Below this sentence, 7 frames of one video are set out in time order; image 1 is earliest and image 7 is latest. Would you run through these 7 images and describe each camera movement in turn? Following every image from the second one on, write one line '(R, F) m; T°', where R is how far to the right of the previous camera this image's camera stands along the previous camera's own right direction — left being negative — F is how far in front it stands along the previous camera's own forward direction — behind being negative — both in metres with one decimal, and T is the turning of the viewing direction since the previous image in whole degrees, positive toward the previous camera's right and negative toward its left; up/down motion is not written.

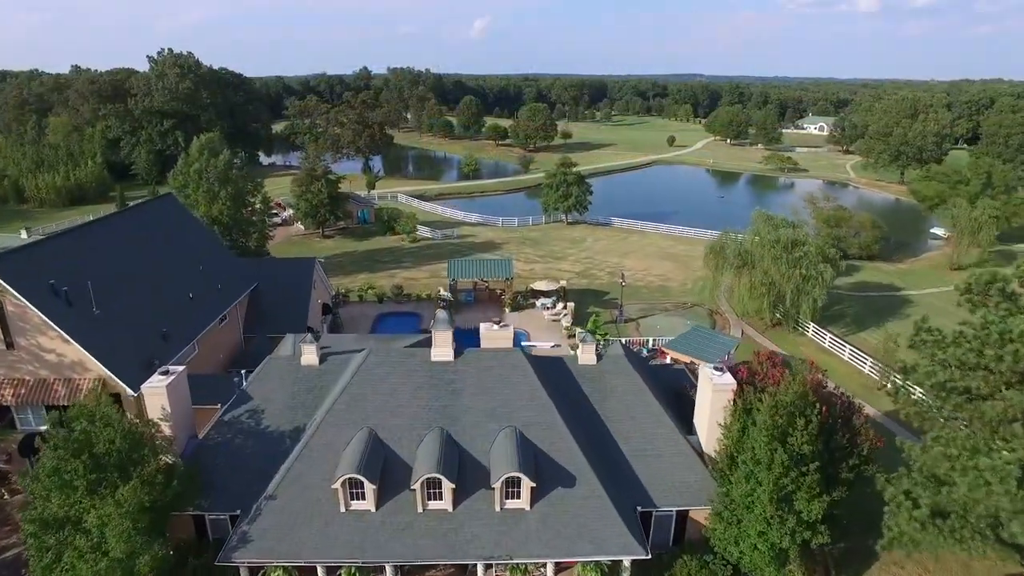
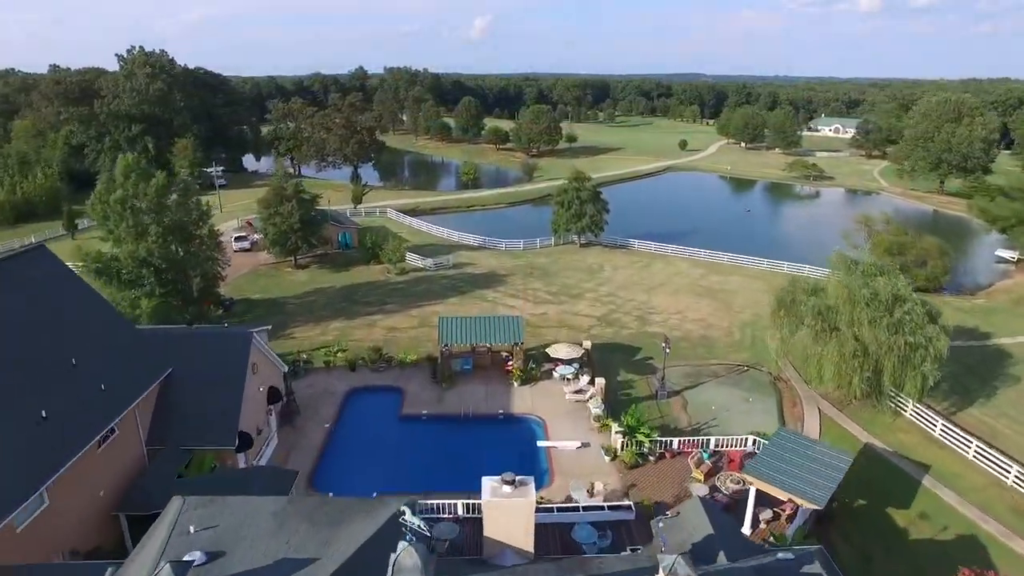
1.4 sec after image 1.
(-0.4, +7.3) m; 0°
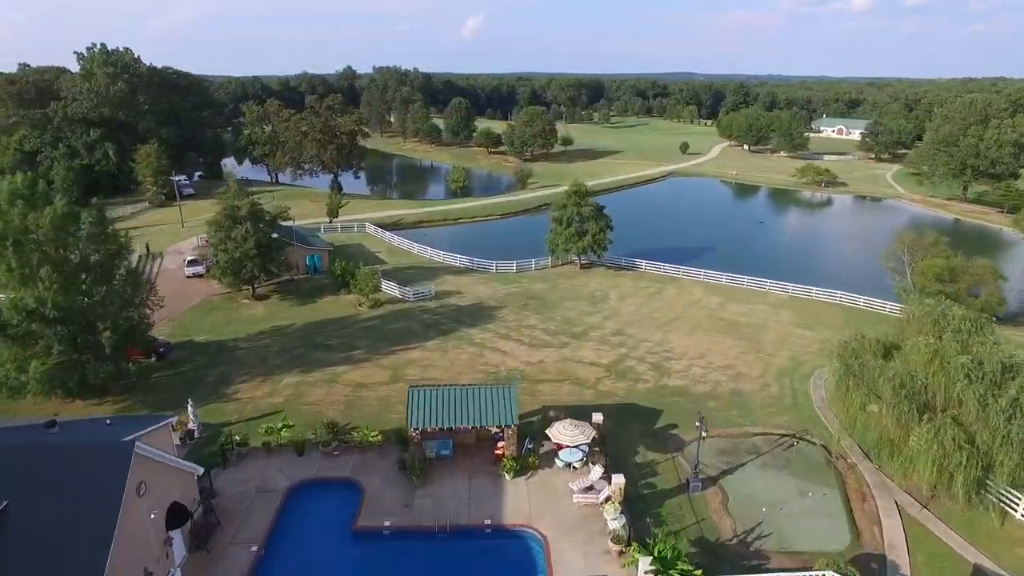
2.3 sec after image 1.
(+0.1, +5.6) m; +1°
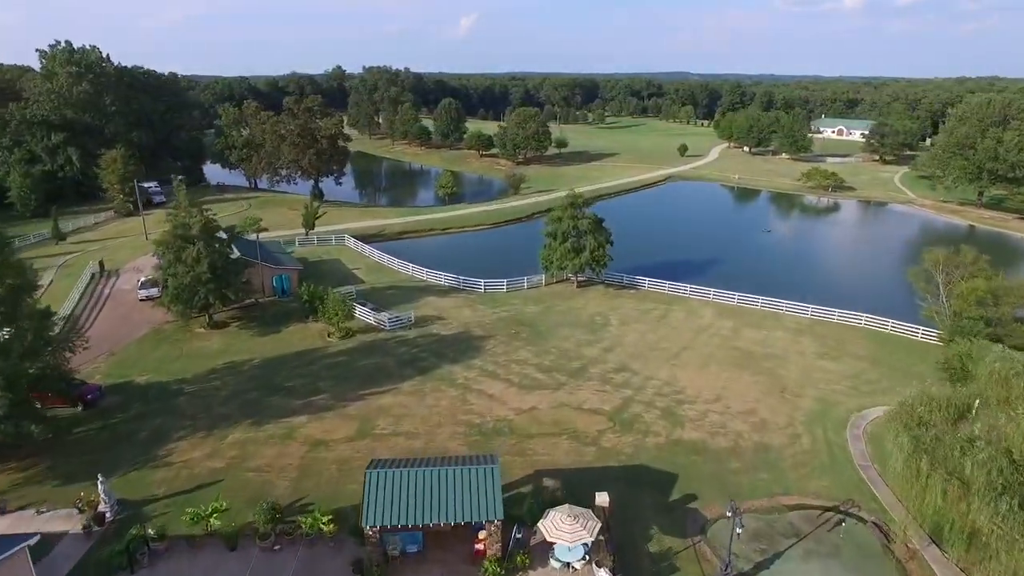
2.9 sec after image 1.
(+0.3, +4.0) m; 0°
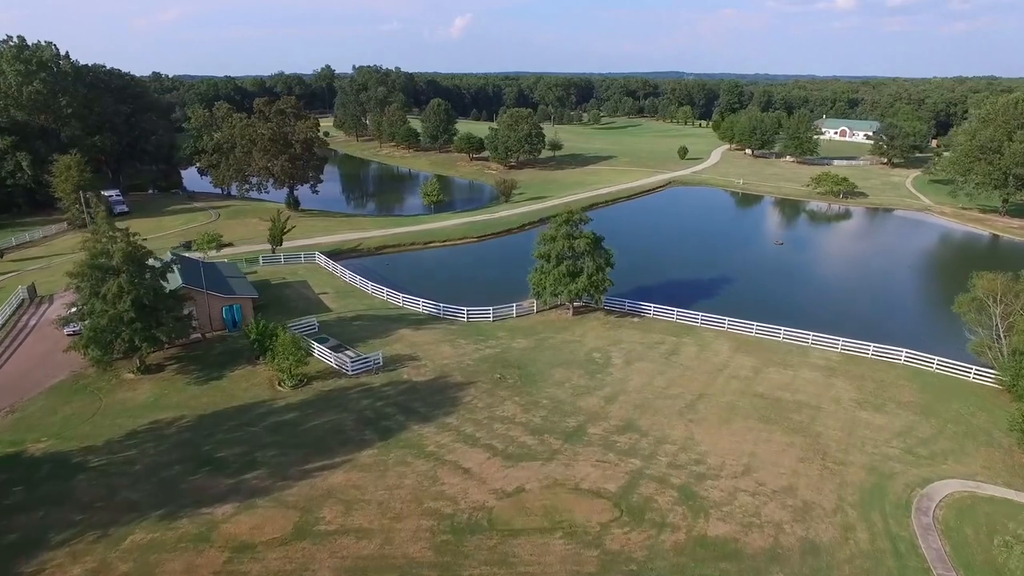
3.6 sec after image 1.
(+0.4, +4.8) m; 0°
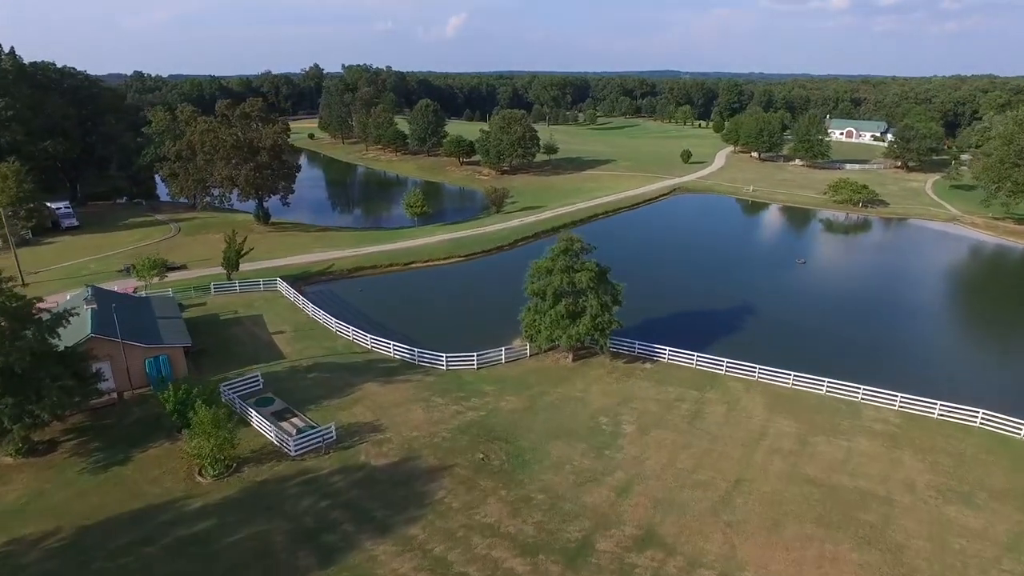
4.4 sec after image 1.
(+0.3, +5.7) m; 0°
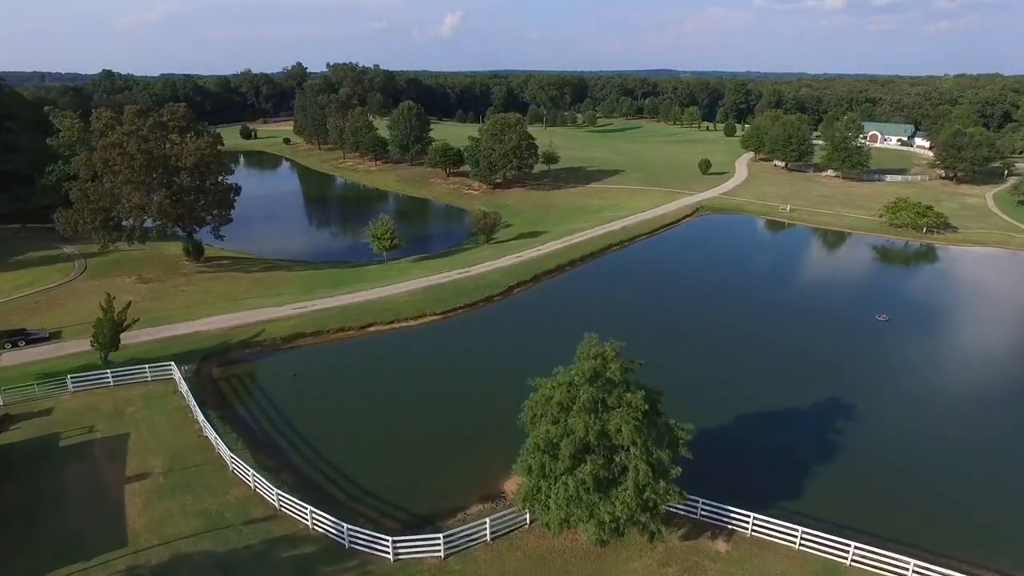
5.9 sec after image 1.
(+0.2, +11.6) m; 0°
